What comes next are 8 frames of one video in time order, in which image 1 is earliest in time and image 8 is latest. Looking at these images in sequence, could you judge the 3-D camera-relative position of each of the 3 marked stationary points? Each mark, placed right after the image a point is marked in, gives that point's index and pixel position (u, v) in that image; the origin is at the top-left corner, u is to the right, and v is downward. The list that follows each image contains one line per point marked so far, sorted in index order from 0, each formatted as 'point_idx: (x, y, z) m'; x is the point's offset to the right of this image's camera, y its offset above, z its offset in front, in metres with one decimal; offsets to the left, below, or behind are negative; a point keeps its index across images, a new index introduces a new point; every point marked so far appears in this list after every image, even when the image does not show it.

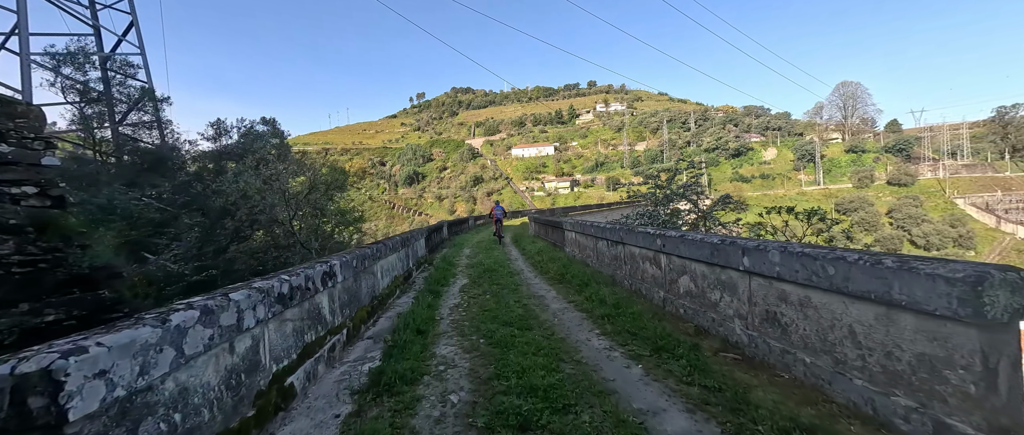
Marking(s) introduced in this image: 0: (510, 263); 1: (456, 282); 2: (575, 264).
0: (0.0, -0.4, +3.8) m
1: (-0.4, -0.5, +3.1) m
2: (+0.5, -0.4, +3.3) m
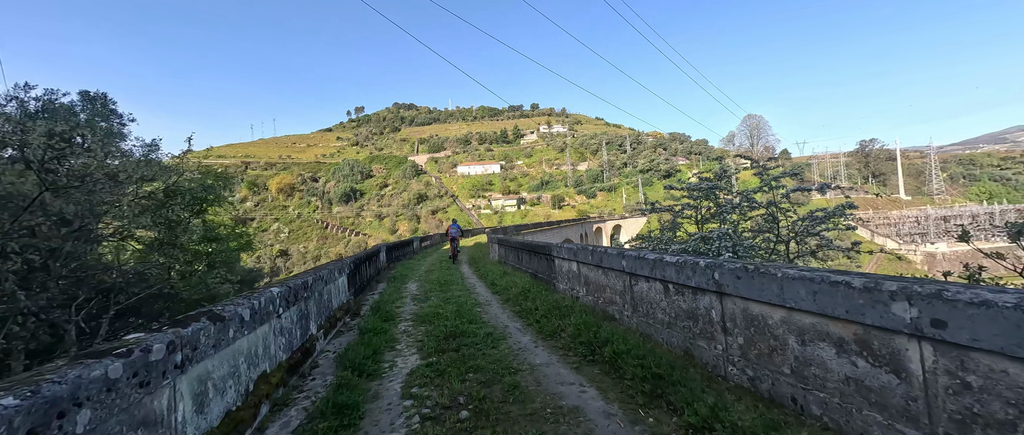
0: (-0.2, -0.6, +2.5) m
1: (-0.5, -0.6, +1.7) m
2: (+0.4, -0.5, +2.1) m
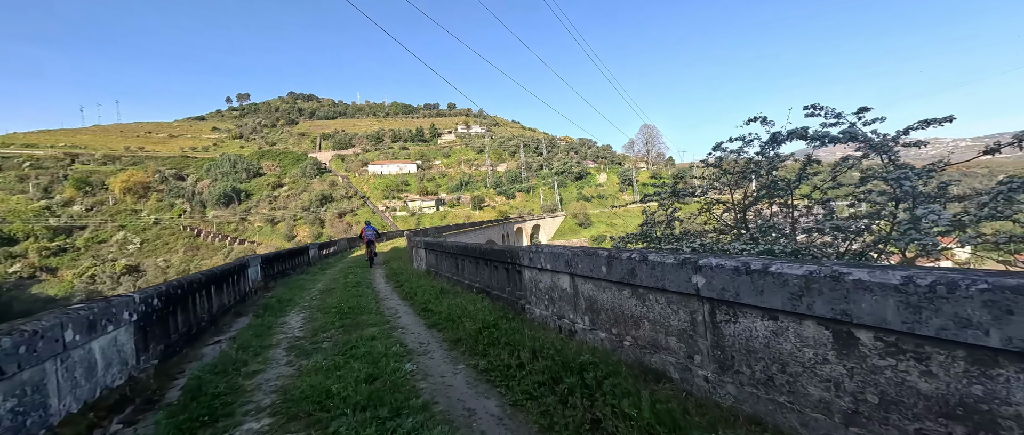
0: (-0.3, -0.5, +1.4) m
1: (-0.5, -0.6, +0.6) m
2: (+0.3, -0.5, +1.1) m
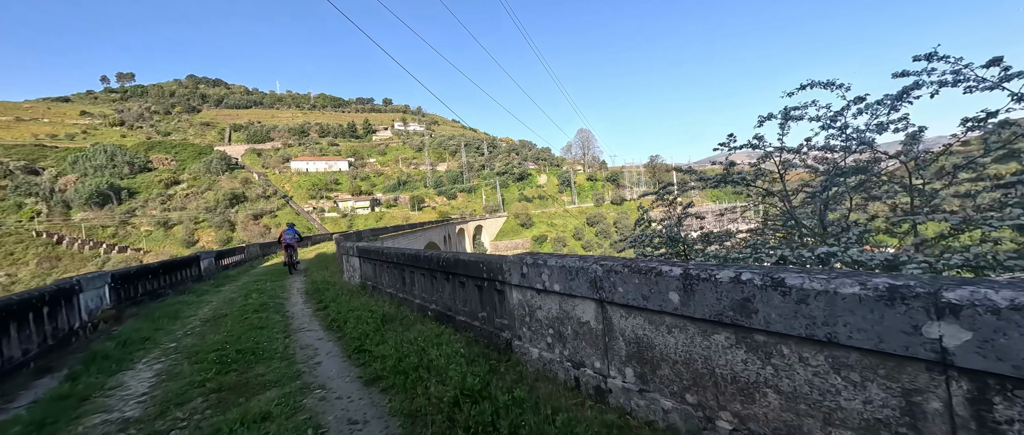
0: (-0.3, -0.5, +0.7) m
1: (-0.3, -0.6, -0.1) m
2: (+0.4, -0.4, +0.5) m
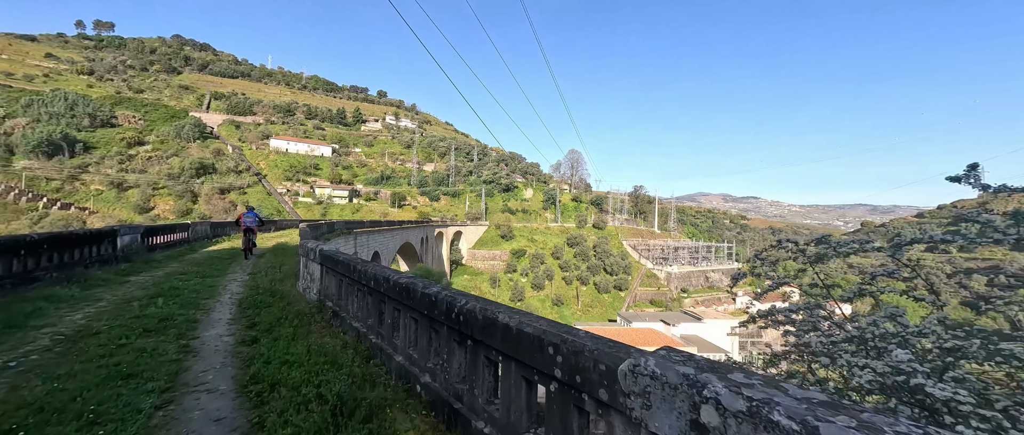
0: (-0.1, -0.5, -0.1) m
1: (-0.1, -0.5, -0.9) m
2: (+0.6, -0.5, -0.2) m
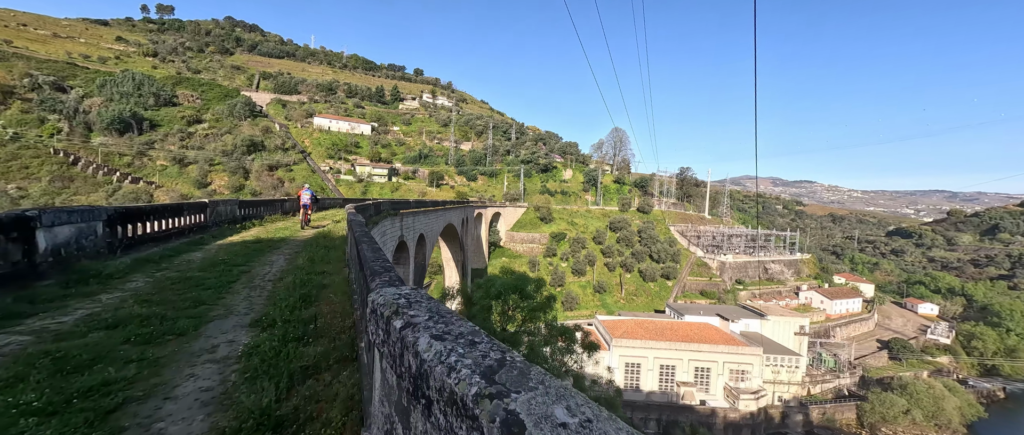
0: (+0.8, -0.7, -2.0) m
1: (+0.7, -0.7, -2.9) m
2: (+1.5, -0.7, -2.3) m
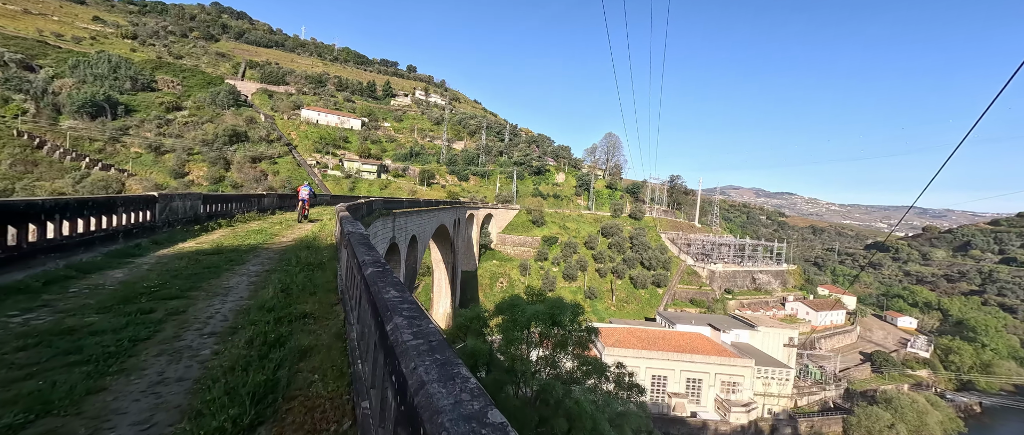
0: (+1.5, -0.9, -2.7) m
1: (+1.5, -1.0, -3.5) m
2: (+2.2, -1.0, -2.9) m
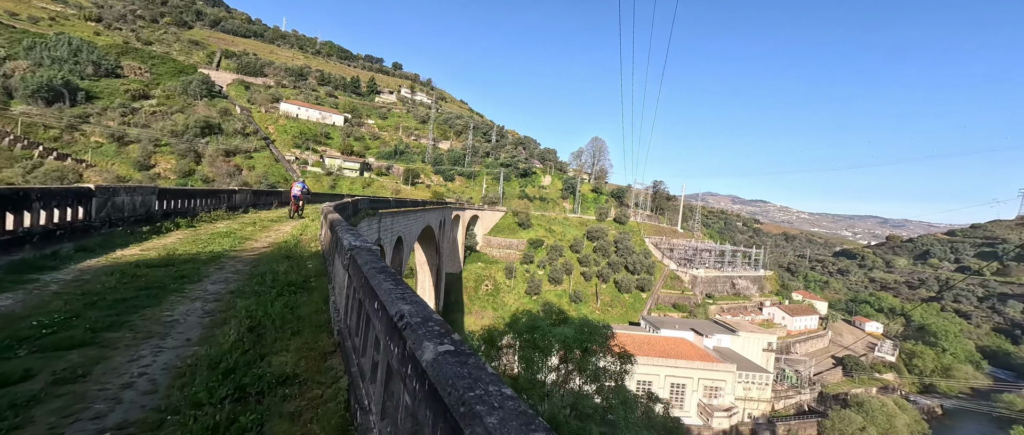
0: (+2.4, -1.2, -2.8) m
1: (+2.4, -1.2, -3.6) m
2: (+3.1, -1.2, -2.9) m
